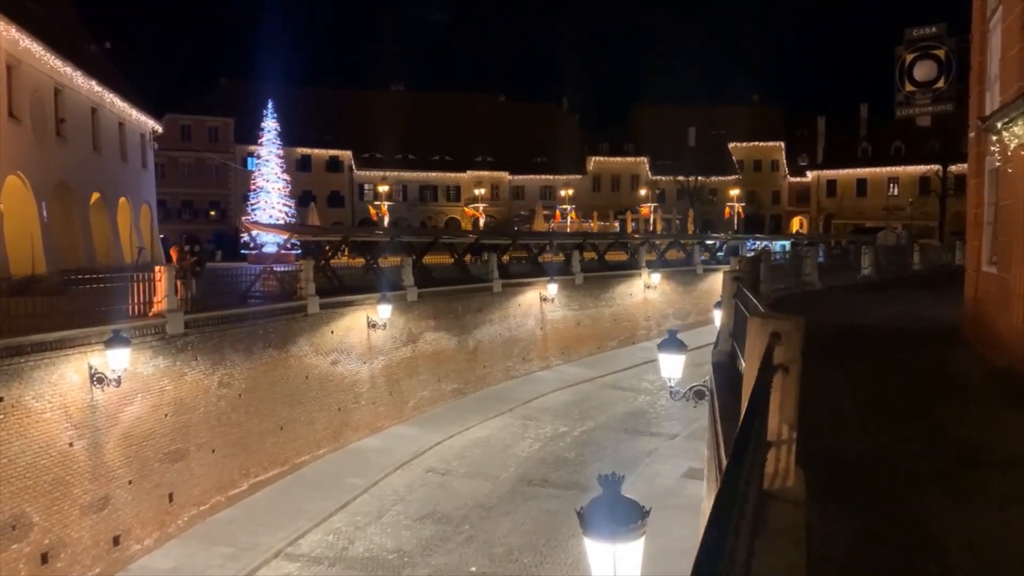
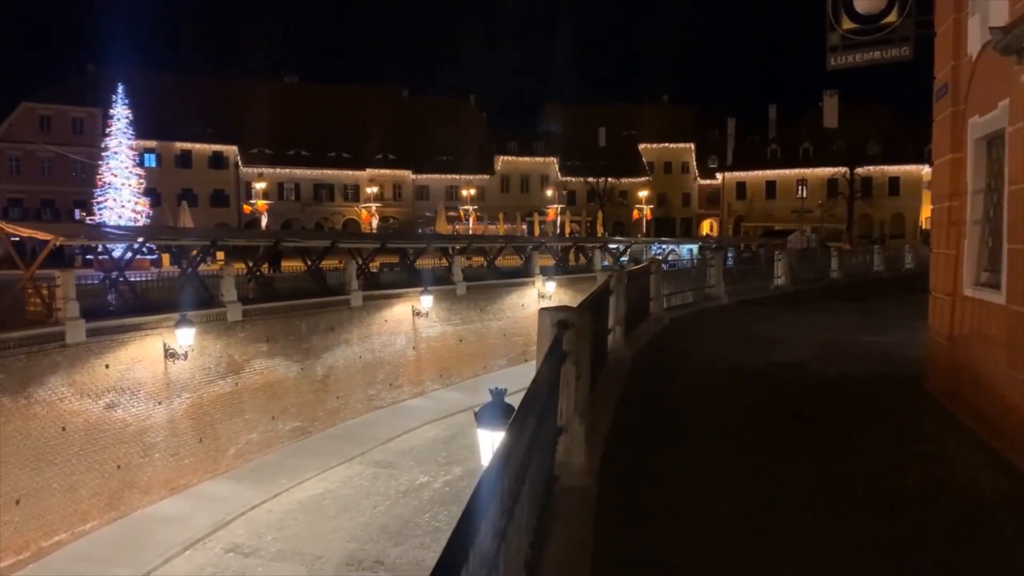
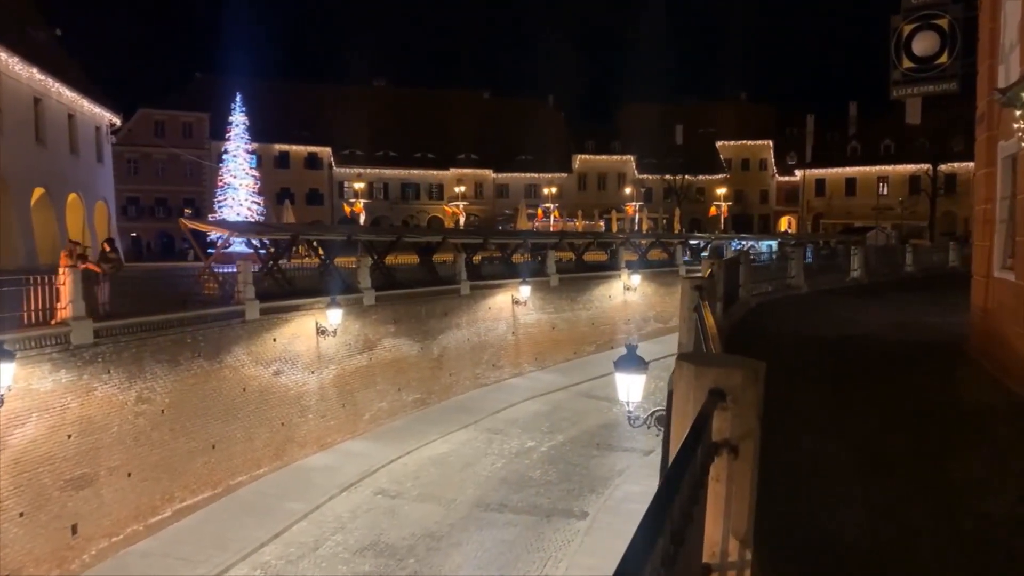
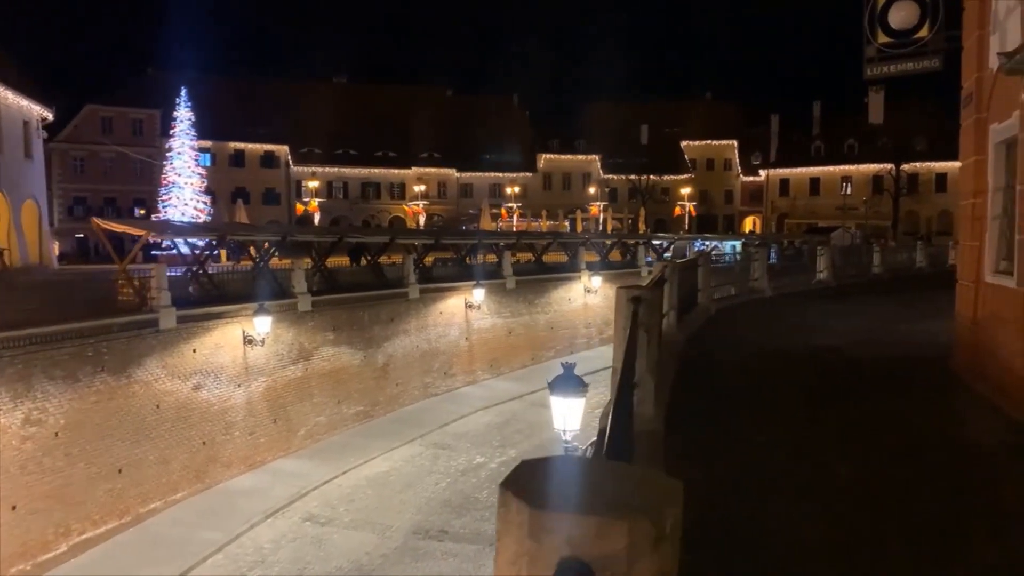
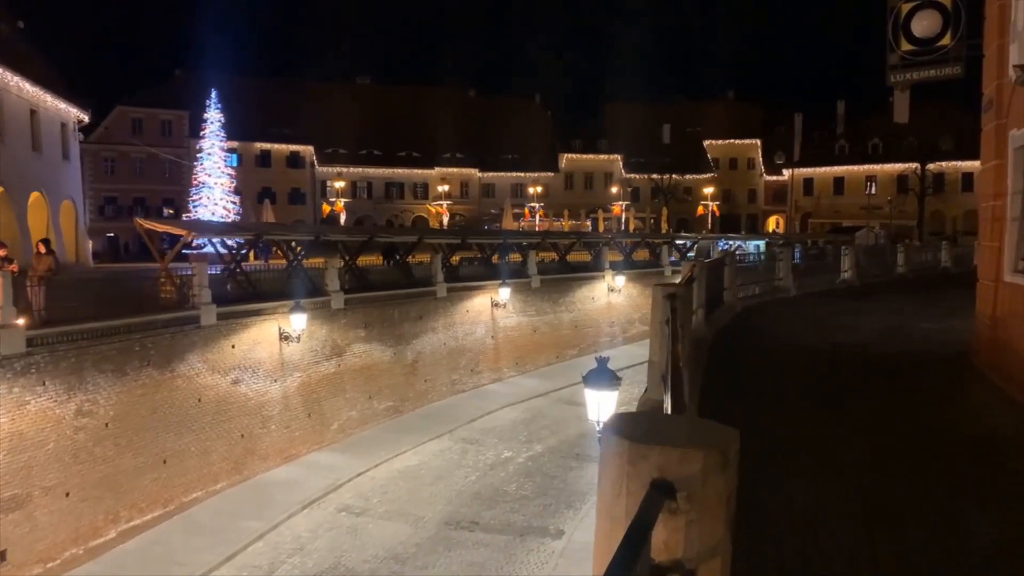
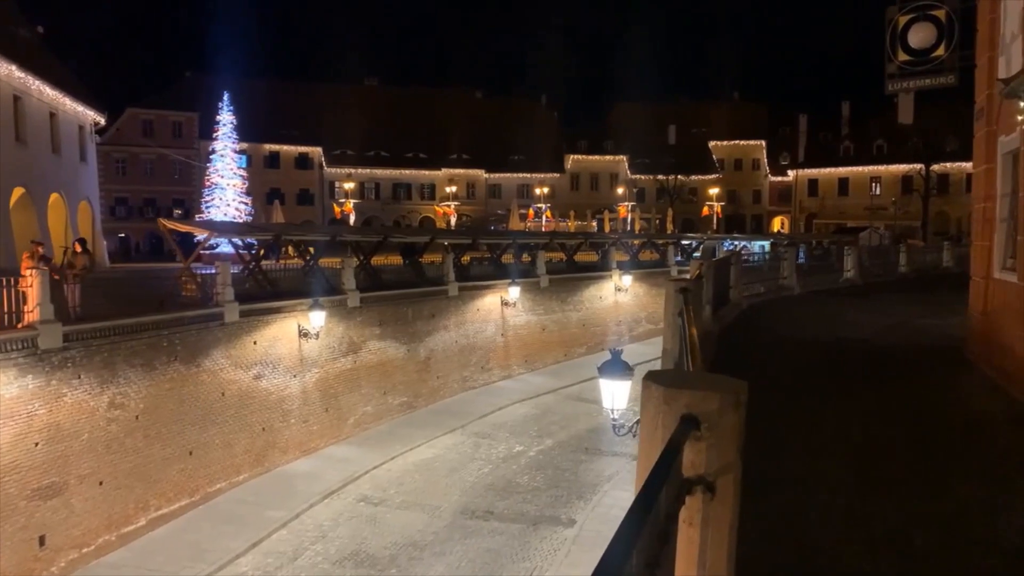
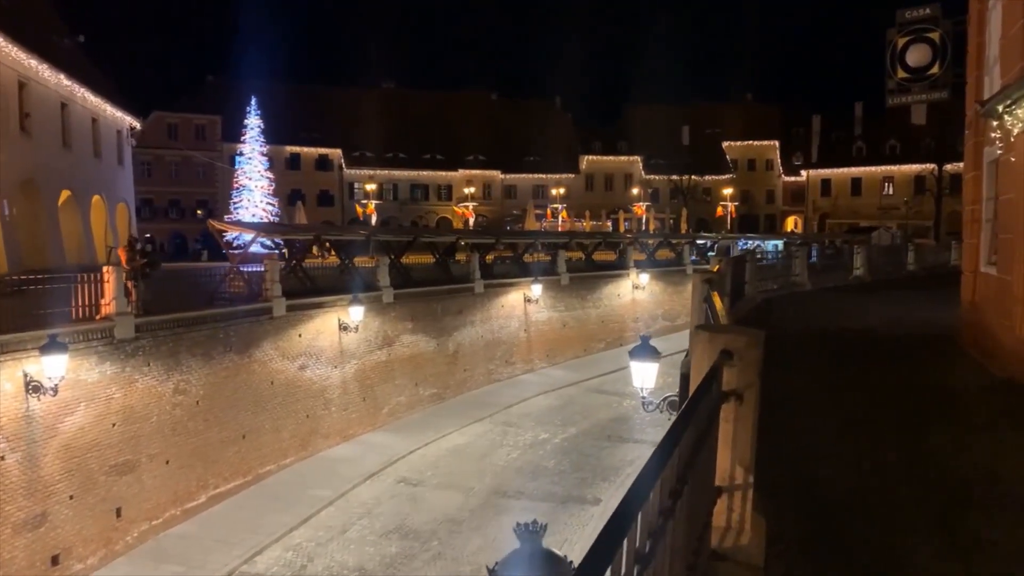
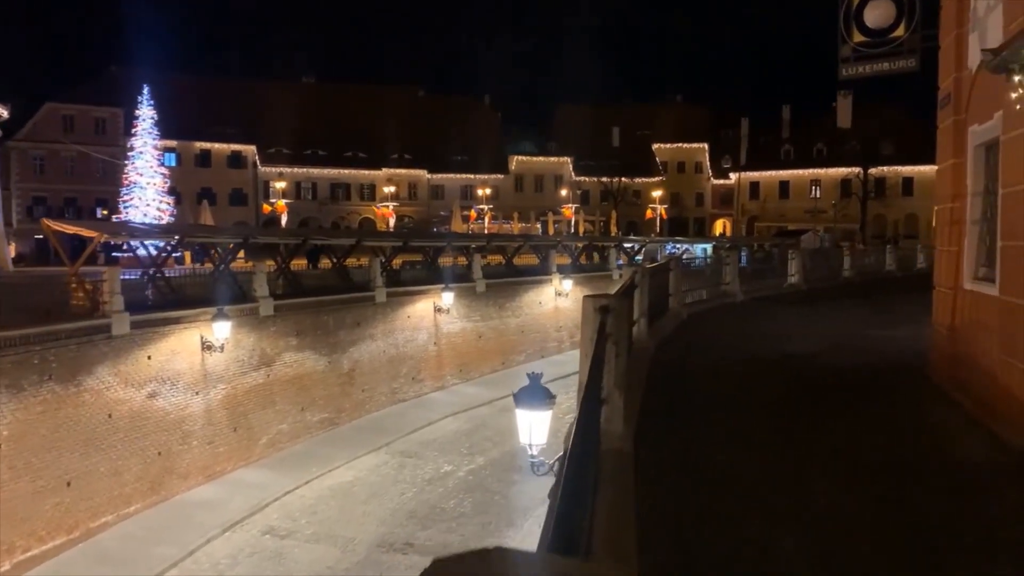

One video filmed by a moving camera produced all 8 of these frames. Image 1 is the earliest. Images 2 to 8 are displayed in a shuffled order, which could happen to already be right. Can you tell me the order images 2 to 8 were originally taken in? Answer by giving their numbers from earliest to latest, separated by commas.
7, 3, 6, 5, 4, 8, 2
